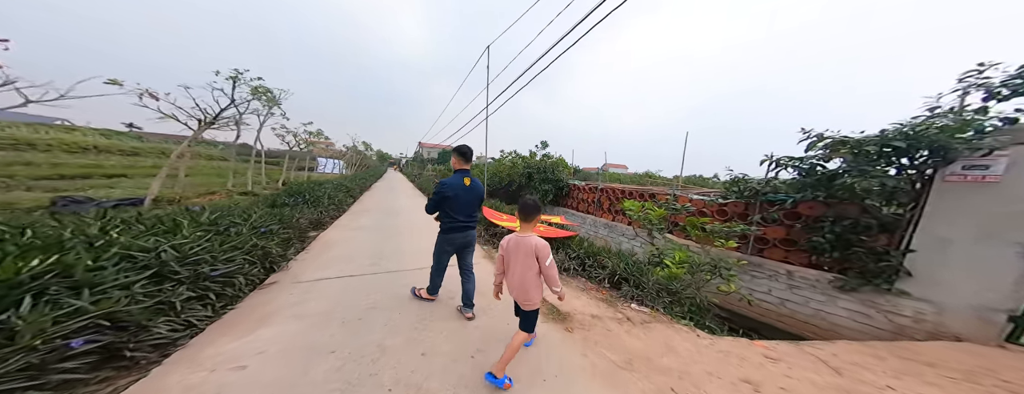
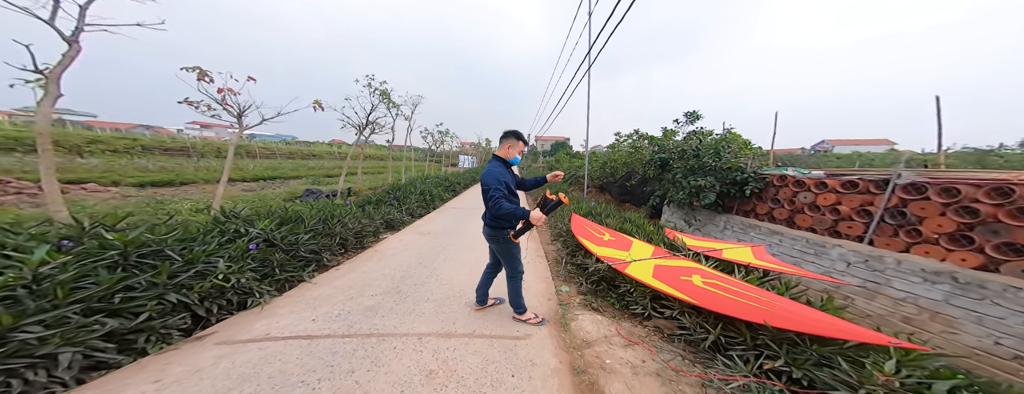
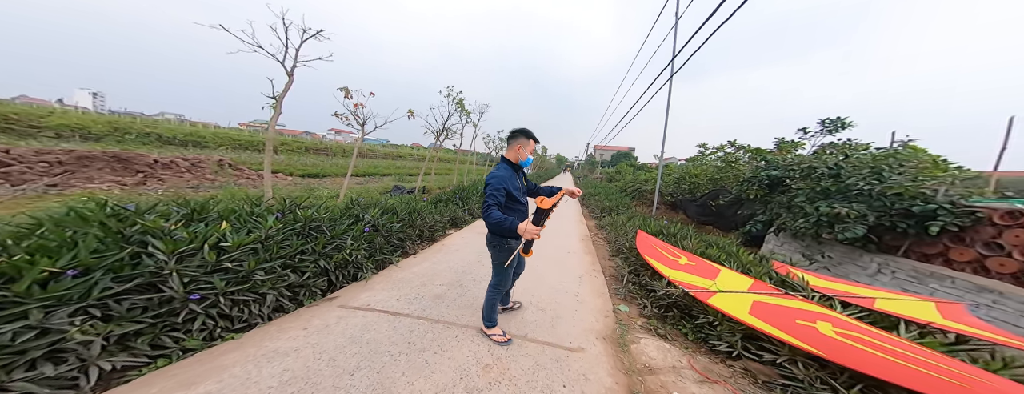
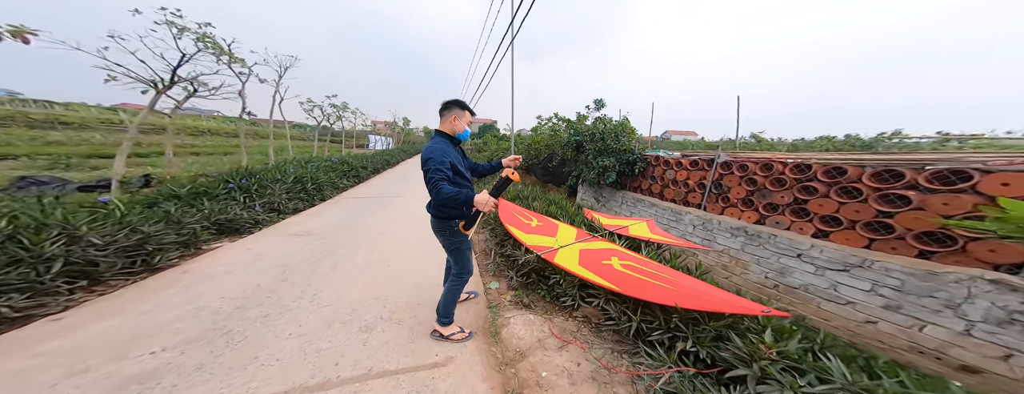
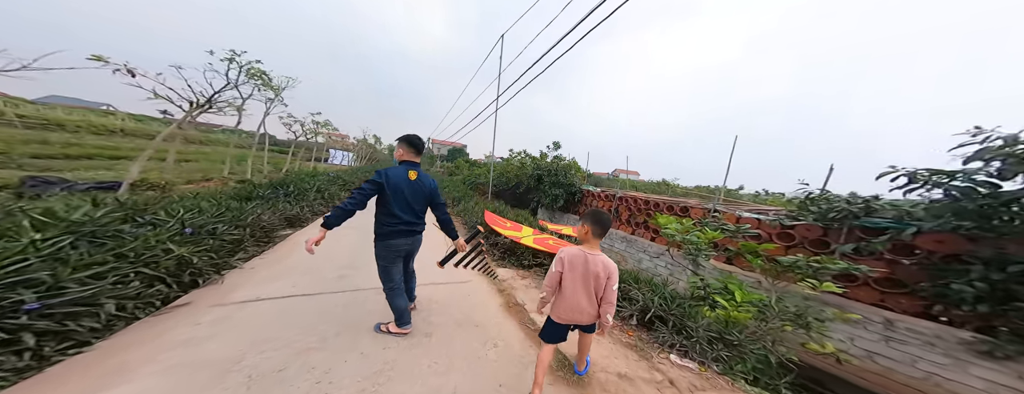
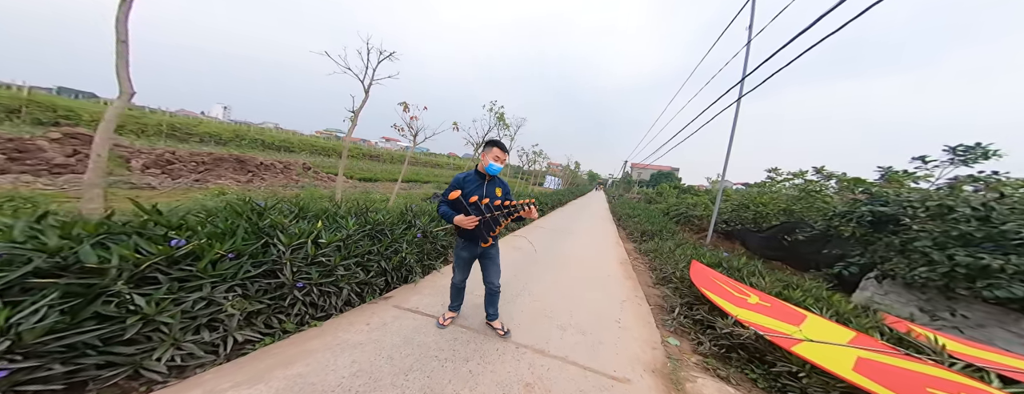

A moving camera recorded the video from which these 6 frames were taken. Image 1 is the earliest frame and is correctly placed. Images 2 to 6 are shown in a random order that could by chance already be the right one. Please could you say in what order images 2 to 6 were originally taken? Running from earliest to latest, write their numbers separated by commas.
5, 6, 3, 2, 4
